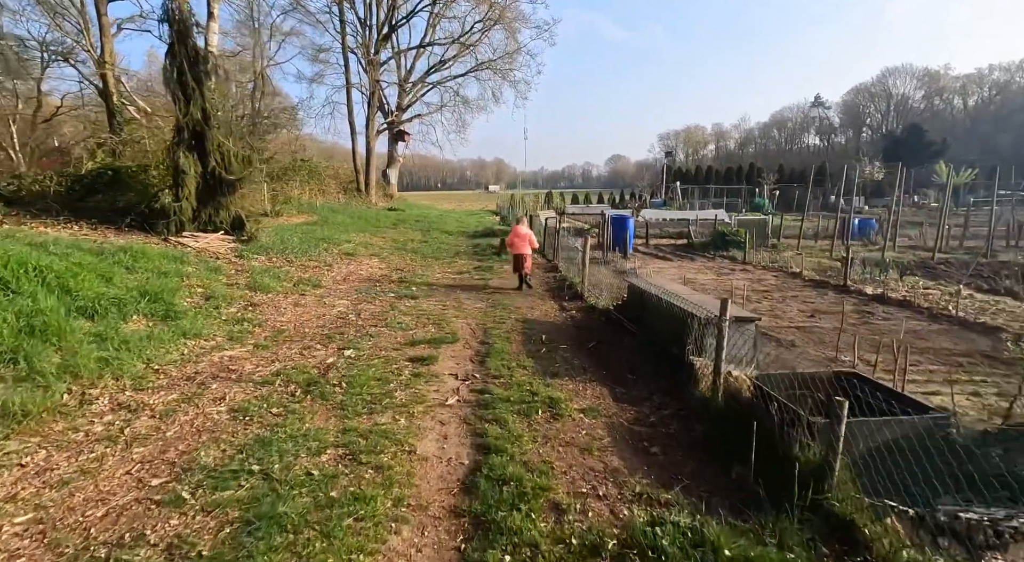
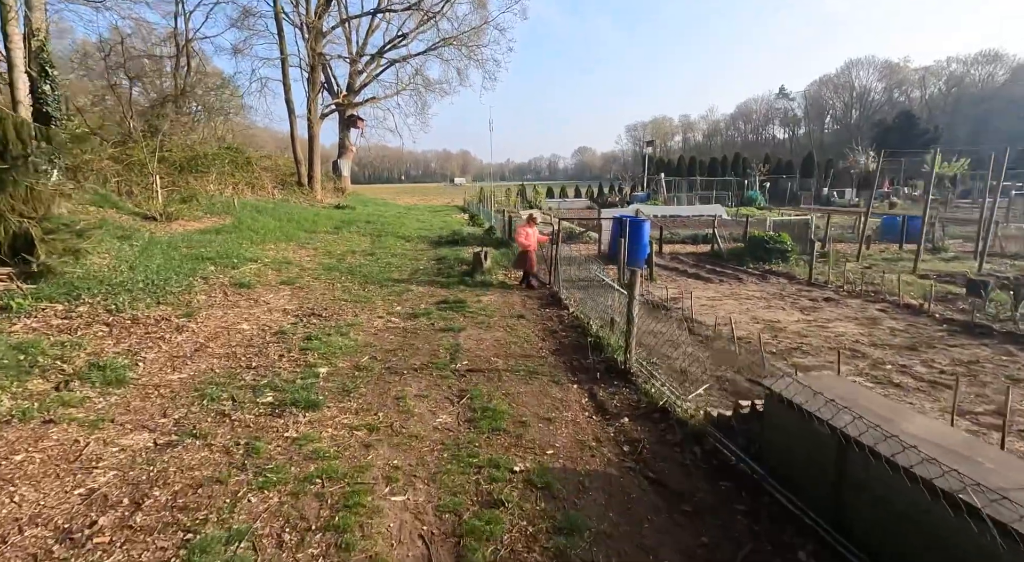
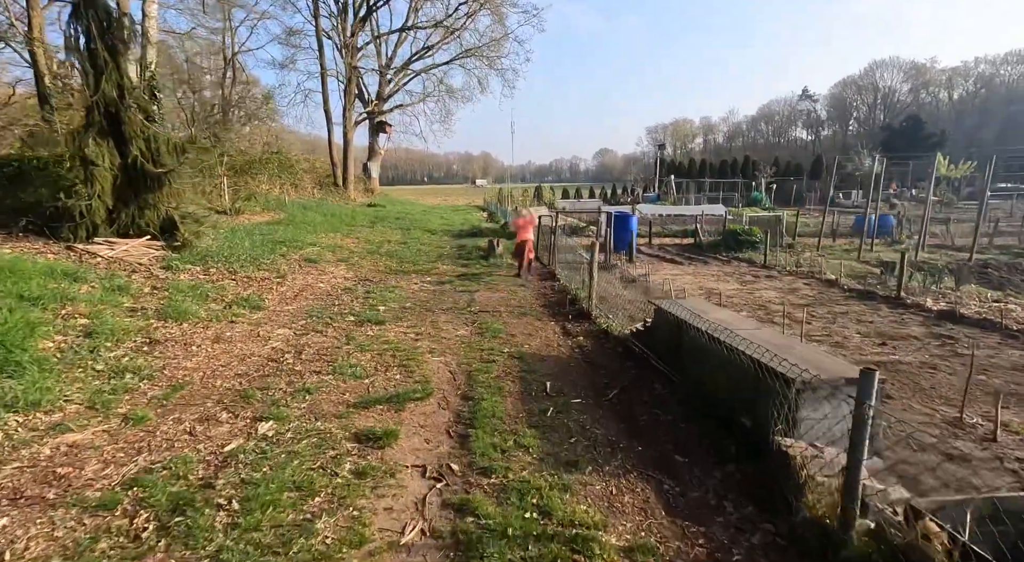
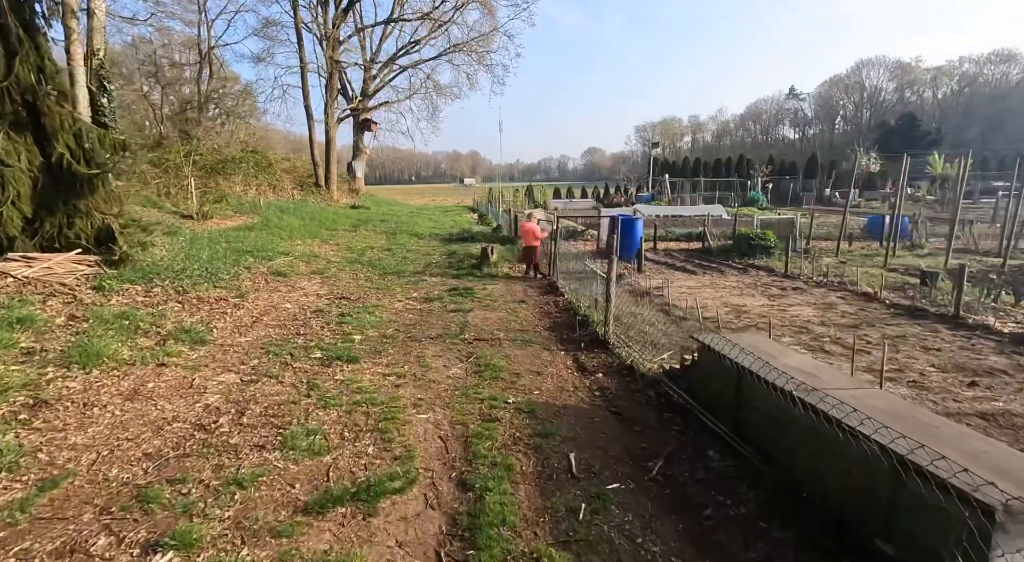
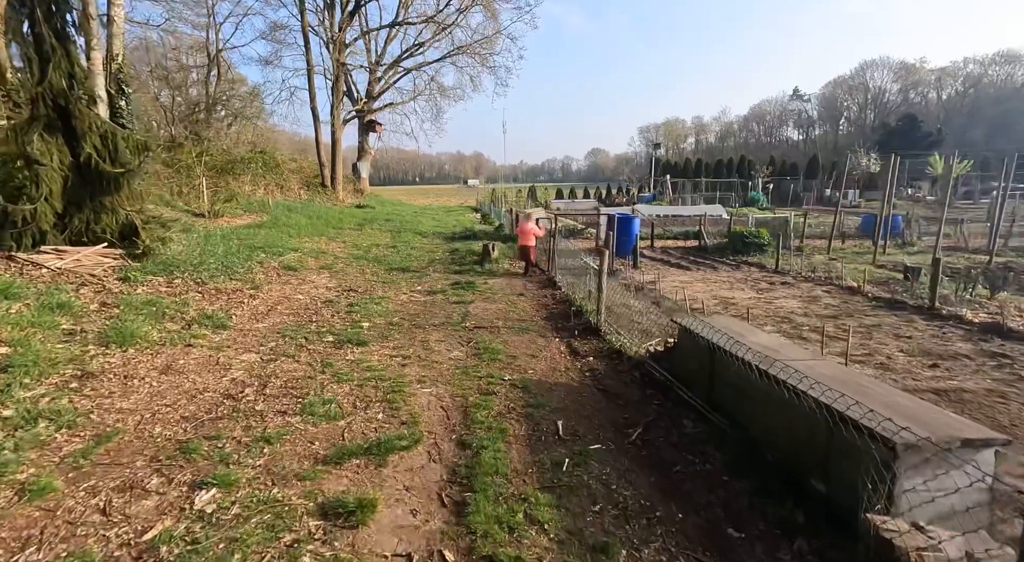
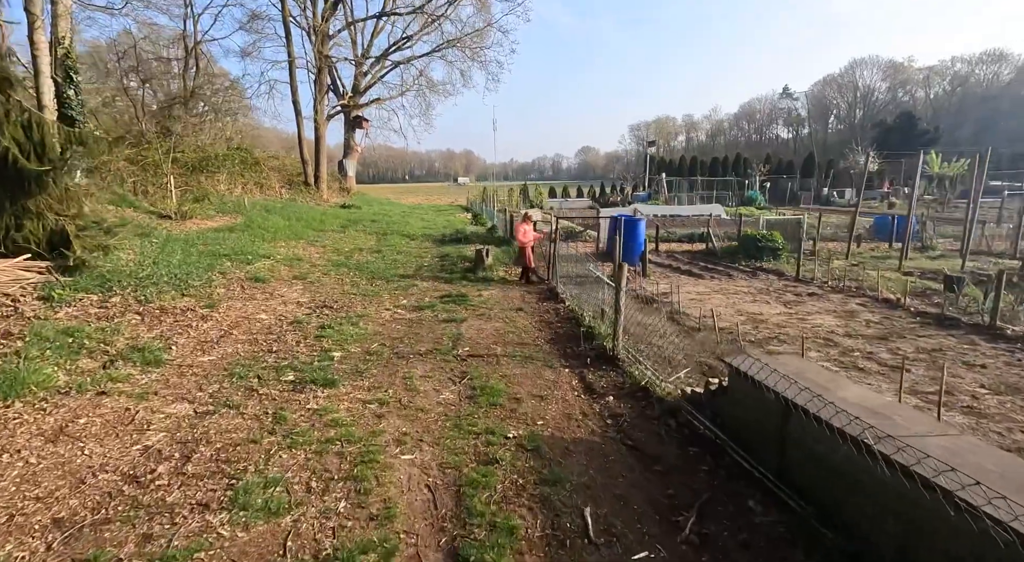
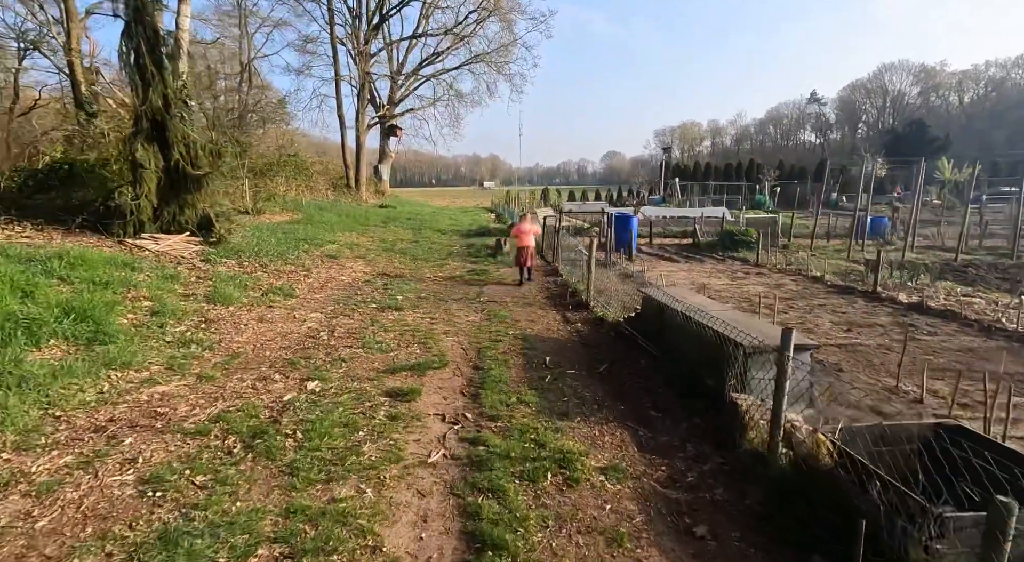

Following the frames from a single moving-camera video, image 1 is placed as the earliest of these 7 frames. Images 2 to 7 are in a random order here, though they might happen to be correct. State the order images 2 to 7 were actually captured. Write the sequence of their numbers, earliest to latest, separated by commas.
7, 3, 5, 4, 6, 2
